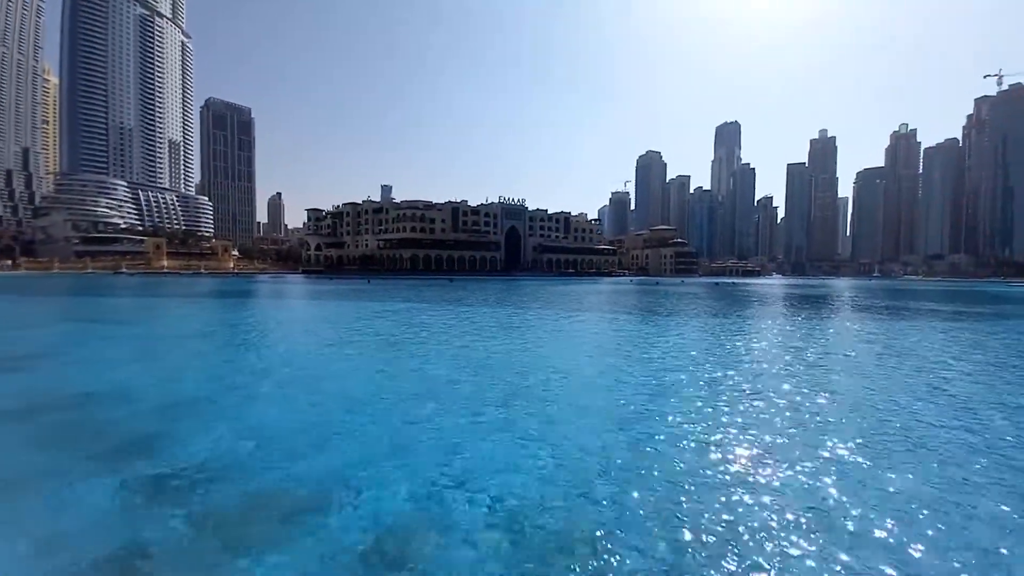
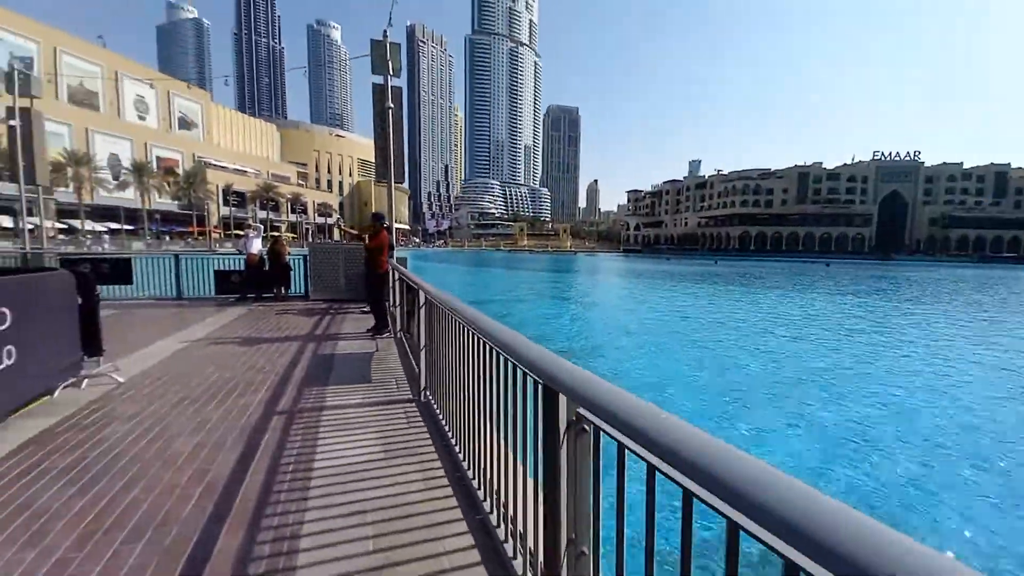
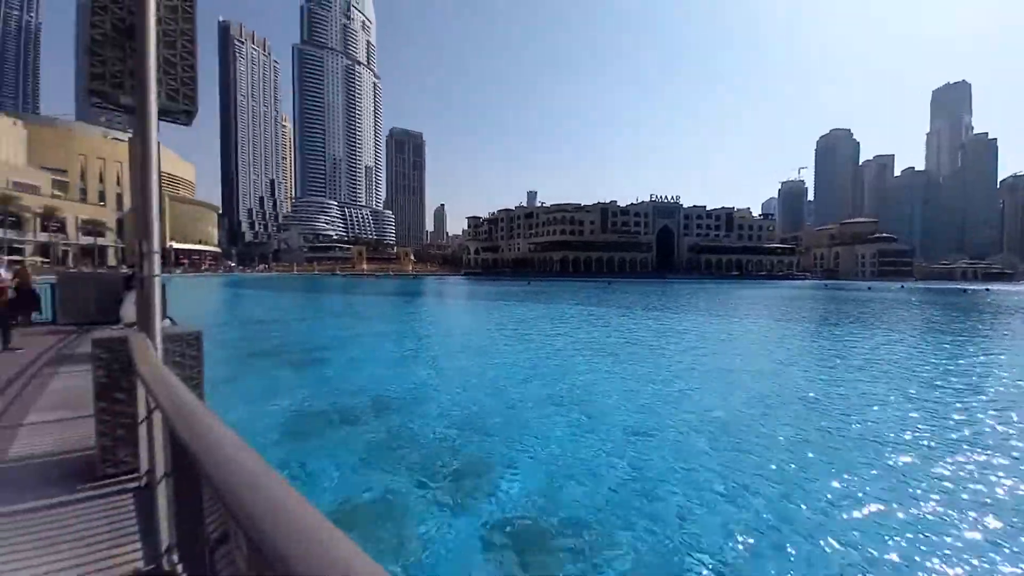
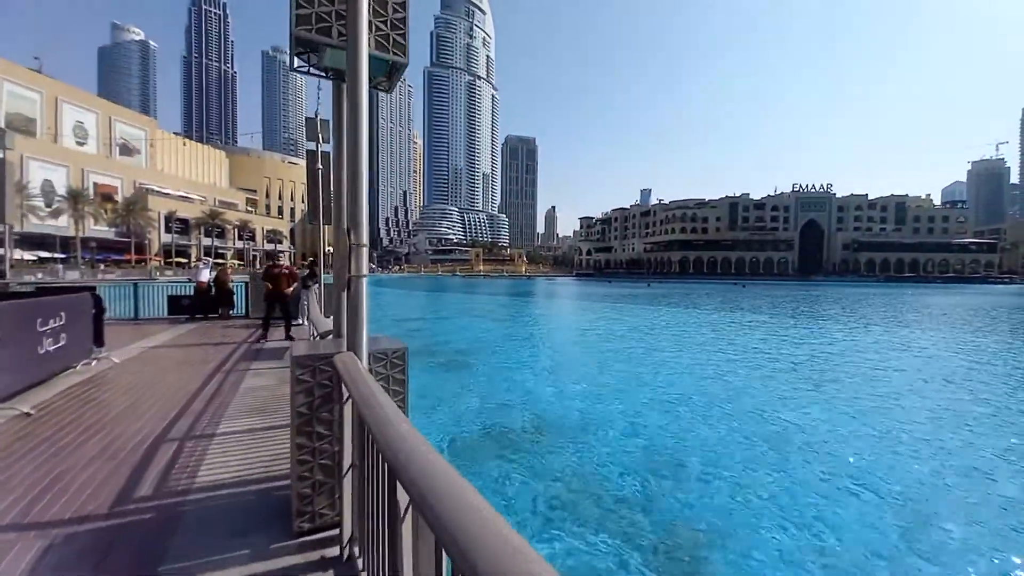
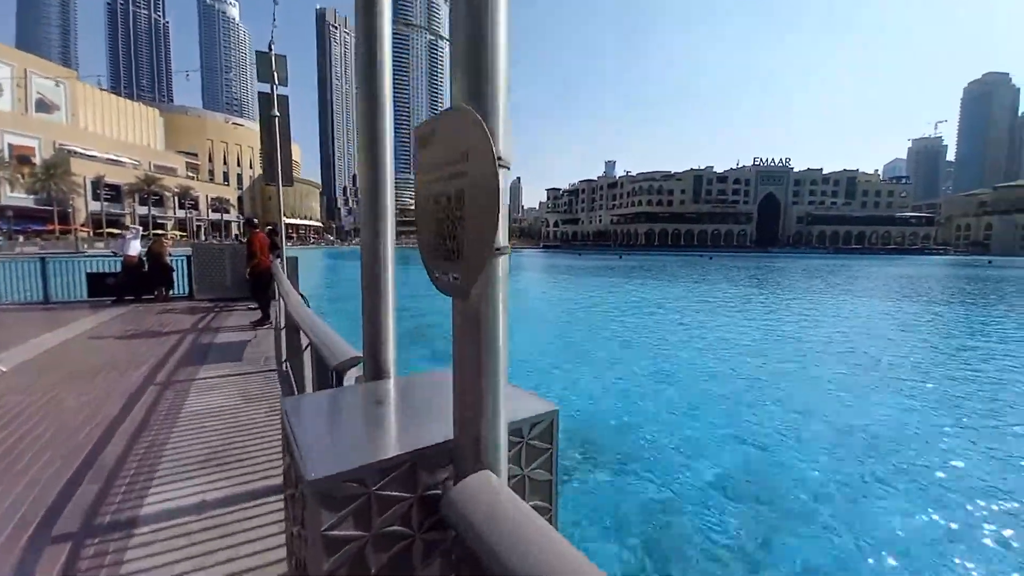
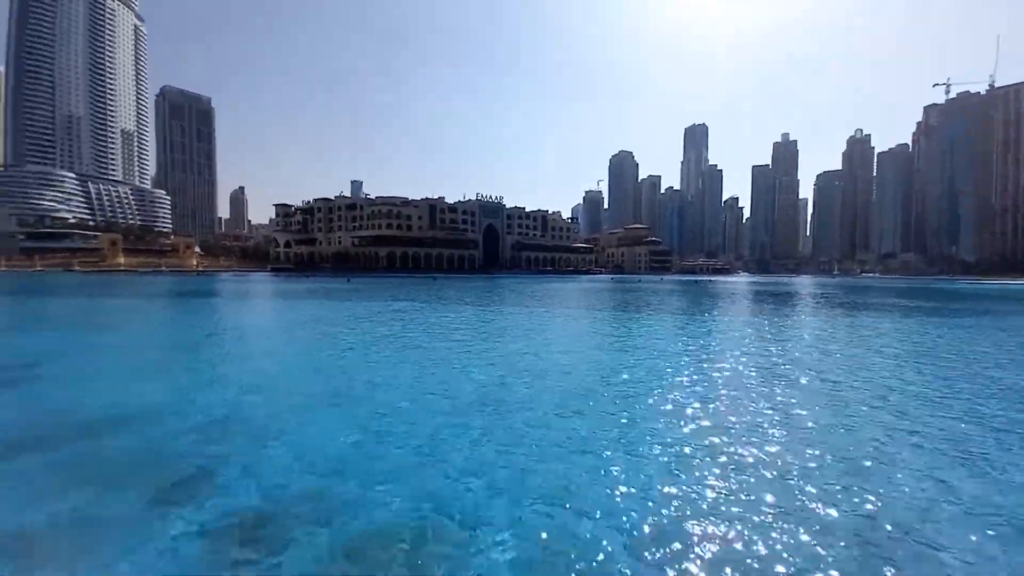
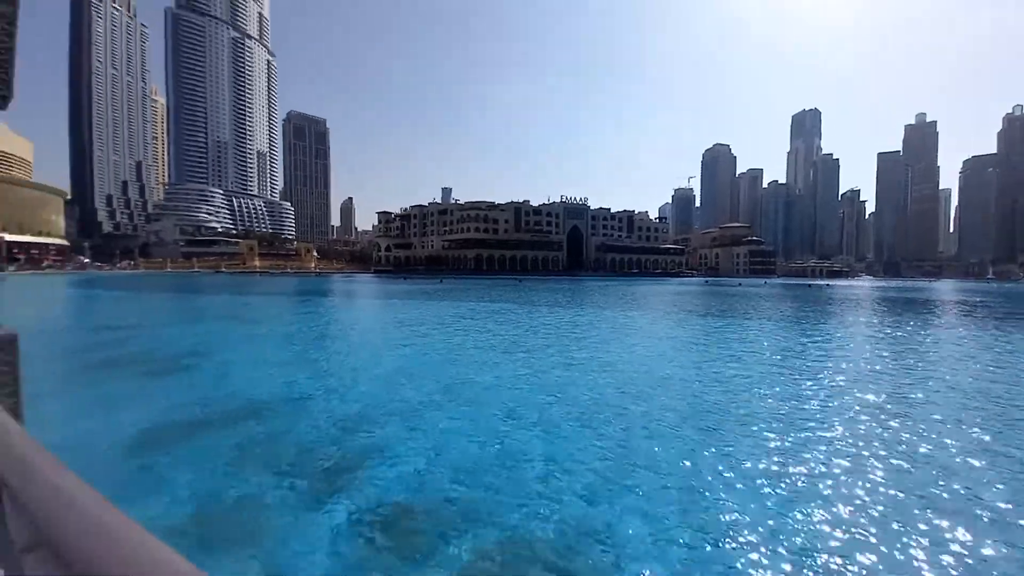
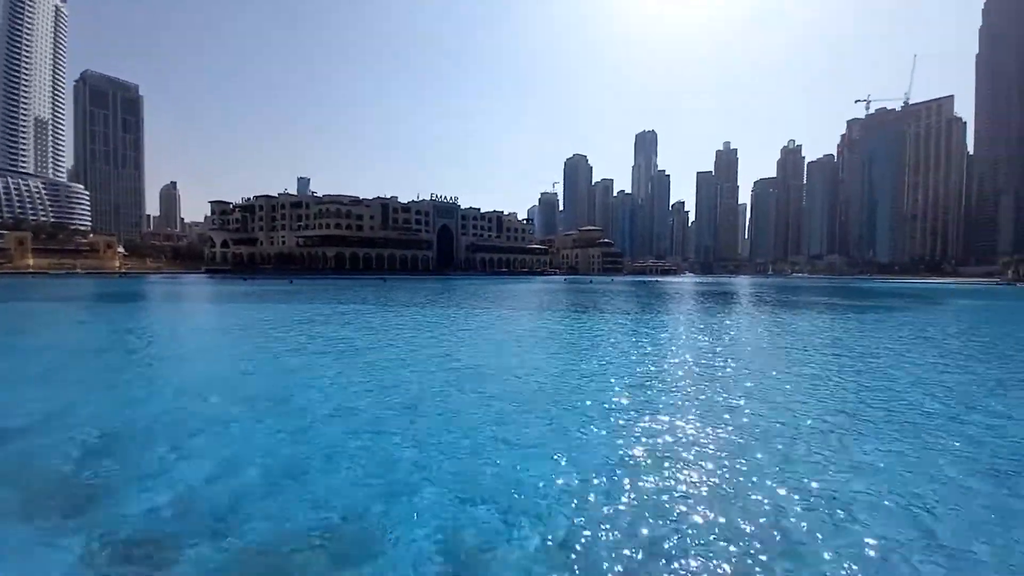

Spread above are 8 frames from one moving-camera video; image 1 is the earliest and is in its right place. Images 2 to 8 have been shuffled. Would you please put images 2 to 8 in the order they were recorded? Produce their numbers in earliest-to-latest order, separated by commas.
8, 6, 7, 3, 4, 5, 2
